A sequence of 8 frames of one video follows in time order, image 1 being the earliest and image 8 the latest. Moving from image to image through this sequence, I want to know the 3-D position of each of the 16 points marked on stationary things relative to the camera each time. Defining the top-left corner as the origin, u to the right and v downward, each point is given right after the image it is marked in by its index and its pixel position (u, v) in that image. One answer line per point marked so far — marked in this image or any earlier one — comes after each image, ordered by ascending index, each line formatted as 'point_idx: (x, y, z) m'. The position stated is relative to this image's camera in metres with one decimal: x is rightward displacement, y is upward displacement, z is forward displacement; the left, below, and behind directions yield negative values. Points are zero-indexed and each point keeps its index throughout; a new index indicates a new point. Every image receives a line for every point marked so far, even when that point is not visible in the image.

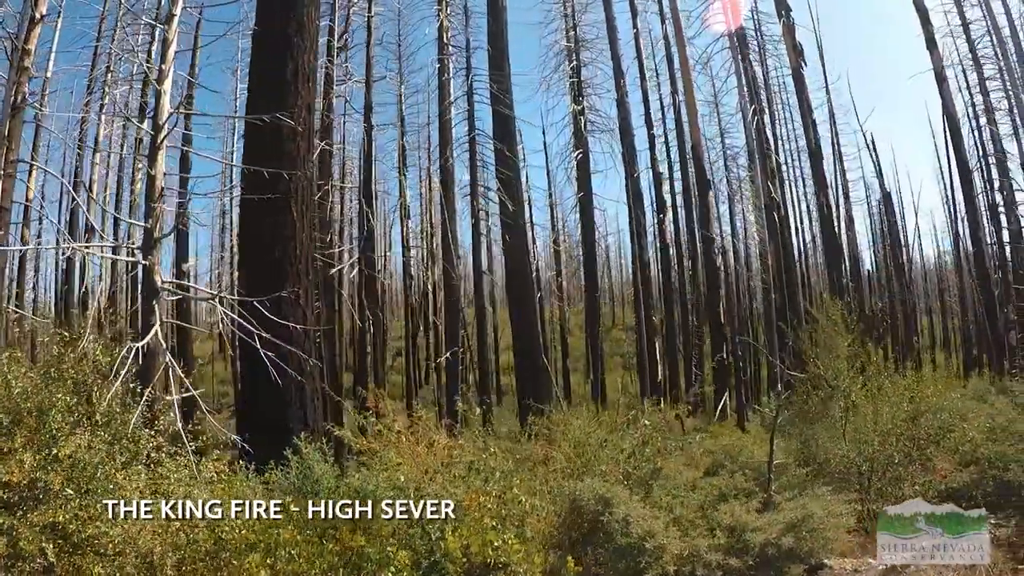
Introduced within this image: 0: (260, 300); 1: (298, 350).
0: (-2.3, -0.1, +6.0) m
1: (-1.9, -0.6, +6.1) m
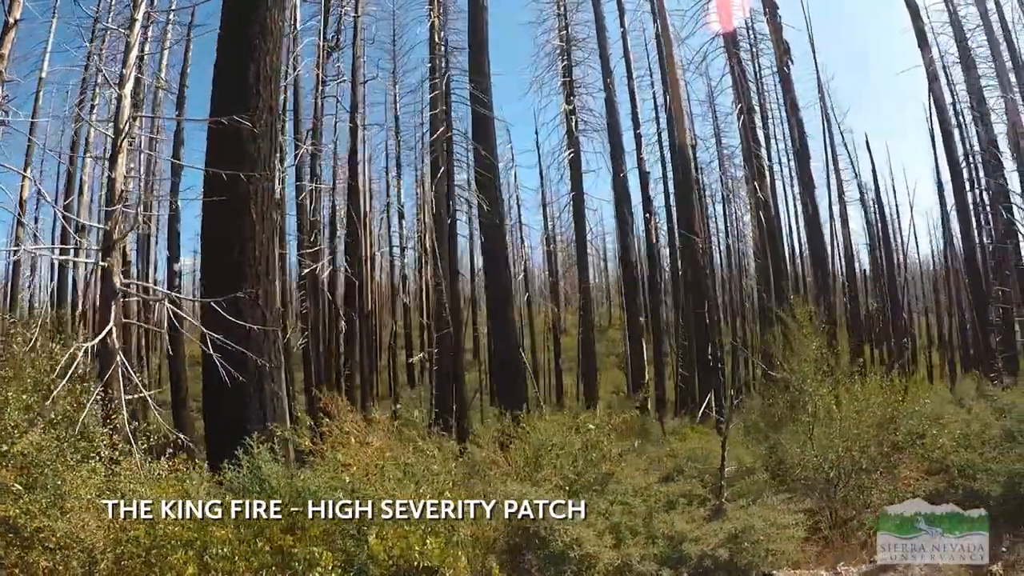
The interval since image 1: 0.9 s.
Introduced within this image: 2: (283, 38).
0: (-2.7, -0.1, +6.1) m
1: (-2.4, -0.6, +6.2) m
2: (-2.3, +2.5, +6.8) m
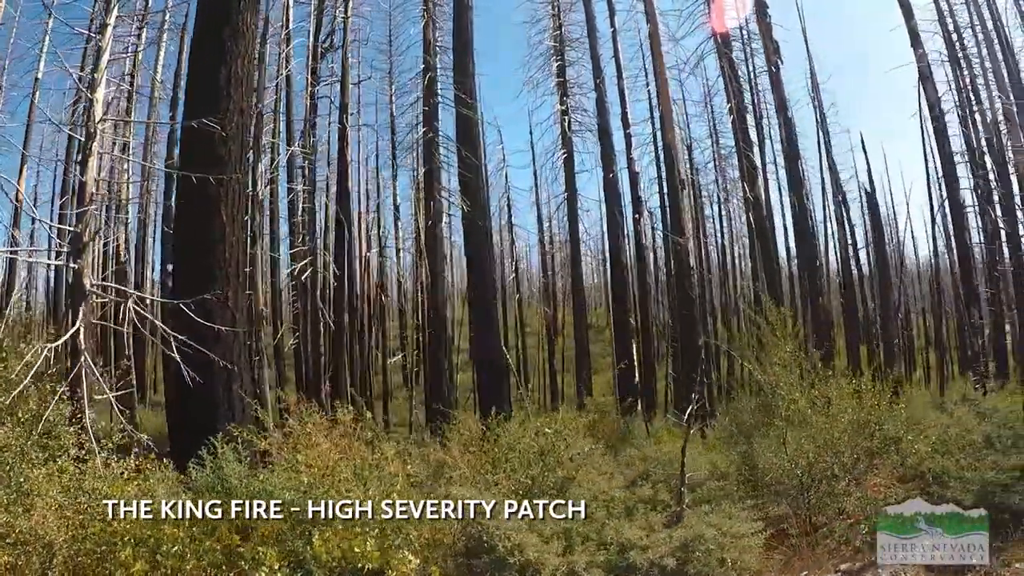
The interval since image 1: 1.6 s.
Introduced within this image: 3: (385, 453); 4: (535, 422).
0: (-3.0, -0.1, +6.1) m
1: (-2.7, -0.6, +6.2) m
2: (-2.6, +2.5, +6.8) m
3: (-1.2, -1.5, +5.7) m
4: (+0.2, -1.3, +6.5) m
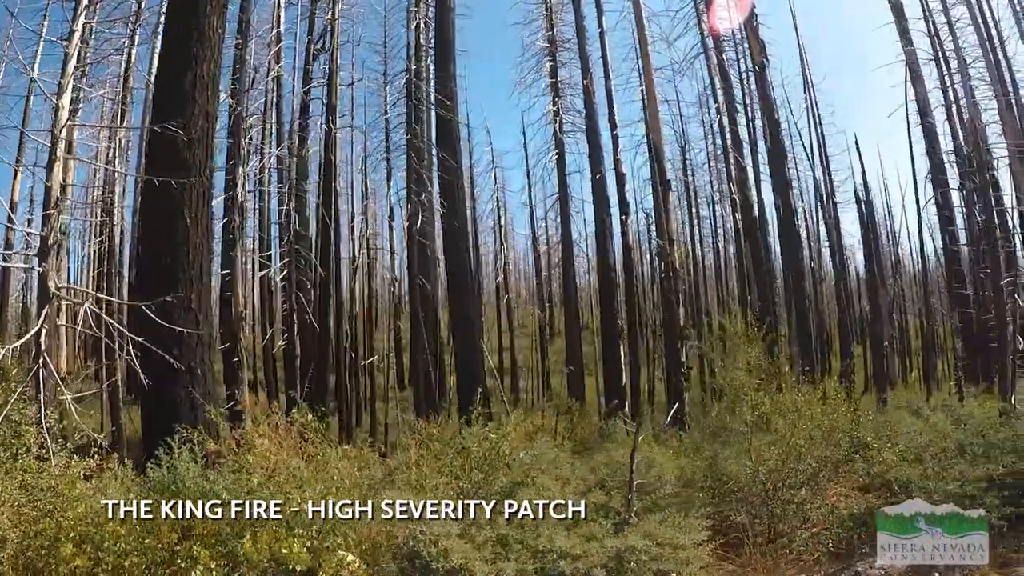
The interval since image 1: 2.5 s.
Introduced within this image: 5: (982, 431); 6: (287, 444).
0: (-3.4, -0.1, +6.2) m
1: (-3.1, -0.6, +6.3) m
2: (-3.0, +2.5, +6.9) m
3: (-1.6, -1.5, +5.7) m
4: (-0.2, -1.4, +6.5) m
5: (+5.0, -1.5, +7.1) m
6: (-2.0, -1.4, +5.8) m
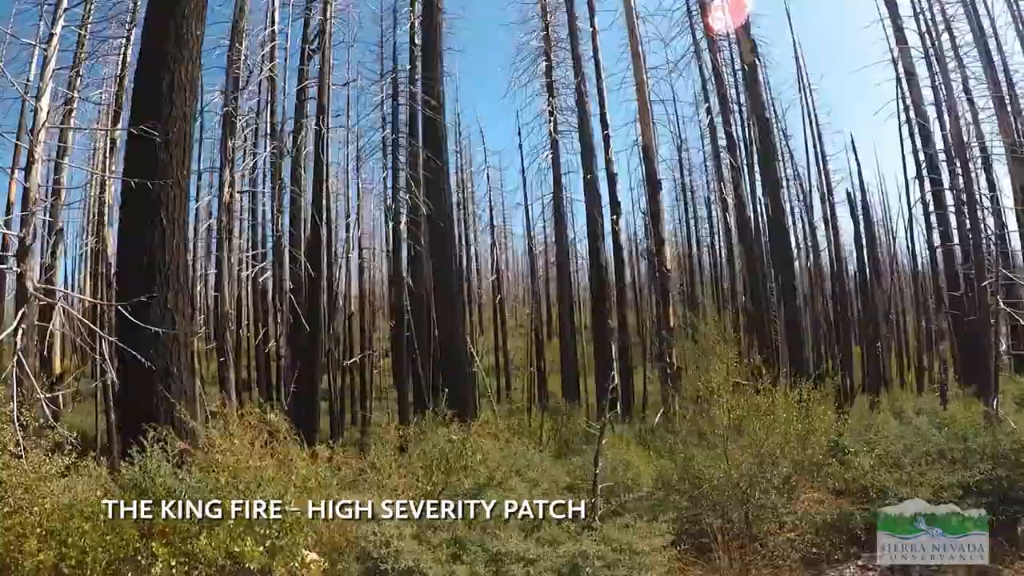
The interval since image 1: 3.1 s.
0: (-3.7, -0.1, +6.3) m
1: (-3.3, -0.6, +6.4) m
2: (-3.2, +2.5, +6.9) m
3: (-1.9, -1.5, +5.8) m
4: (-0.5, -1.4, +6.5) m
5: (+4.8, -1.5, +7.0) m
6: (-2.2, -1.4, +5.9) m
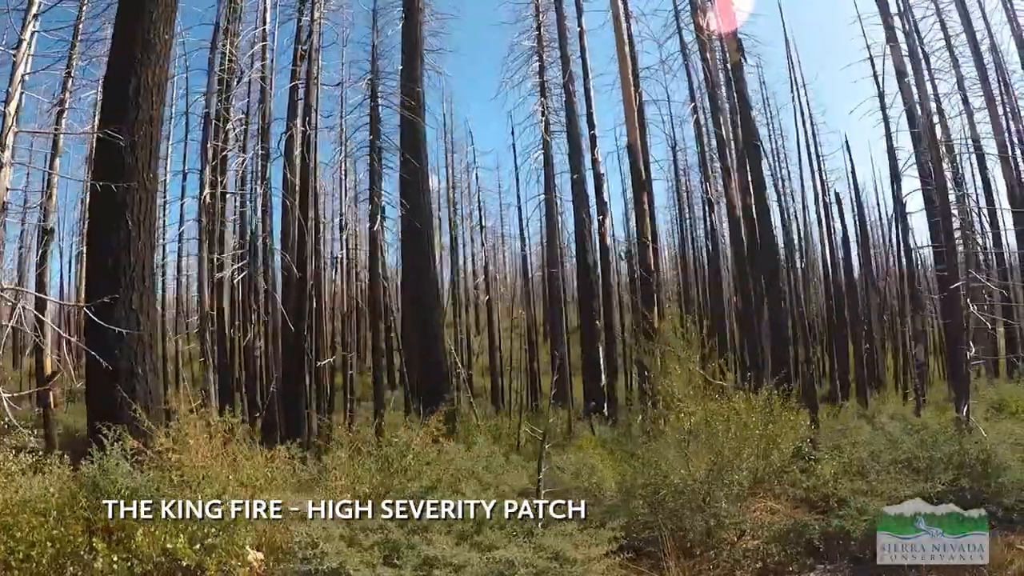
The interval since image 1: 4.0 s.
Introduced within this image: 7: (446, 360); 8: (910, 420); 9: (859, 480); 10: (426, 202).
0: (-4.1, -0.2, +6.4) m
1: (-3.7, -0.6, +6.5) m
2: (-3.6, +2.5, +7.0) m
3: (-2.3, -1.5, +5.8) m
4: (-0.9, -1.4, +6.6) m
5: (+4.4, -1.6, +6.9) m
6: (-2.7, -1.4, +6.0) m
7: (-1.0, -1.0, +9.5) m
8: (+4.6, -1.5, +7.6) m
9: (+3.4, -1.9, +6.5) m
10: (-1.2, +1.2, +9.7) m
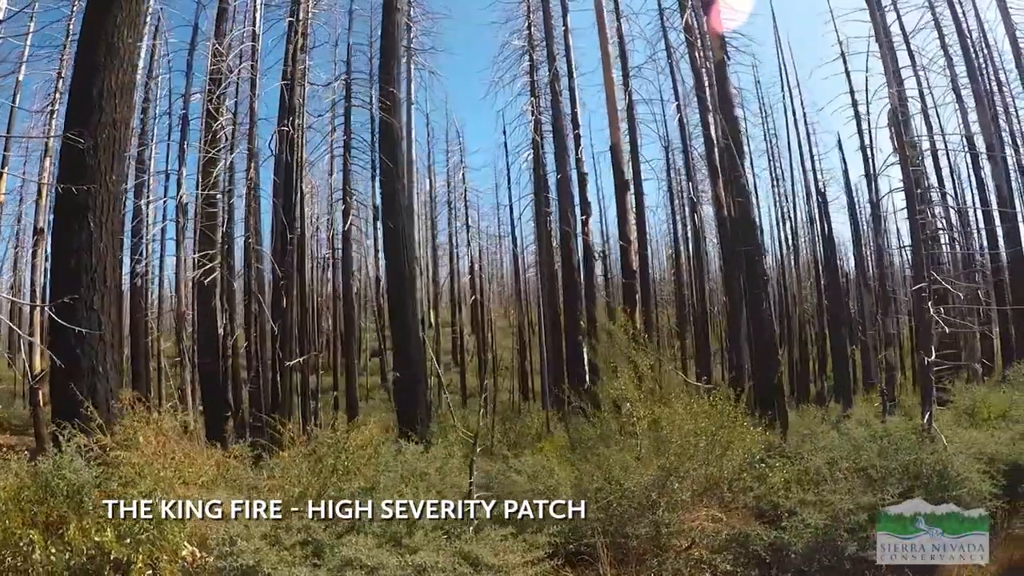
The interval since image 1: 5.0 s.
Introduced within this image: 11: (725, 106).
0: (-4.6, -0.2, +6.5) m
1: (-4.2, -0.6, +6.6) m
2: (-4.1, +2.5, +7.2) m
3: (-2.8, -1.6, +5.9) m
4: (-1.4, -1.4, +6.6) m
5: (+3.9, -1.7, +6.8) m
6: (-3.2, -1.4, +6.1) m
7: (-1.4, -1.0, +9.5) m
8: (+4.1, -1.6, +7.5) m
9: (+2.9, -1.9, +6.4) m
10: (-1.6, +1.2, +9.8) m
11: (+3.4, +2.8, +10.7) m
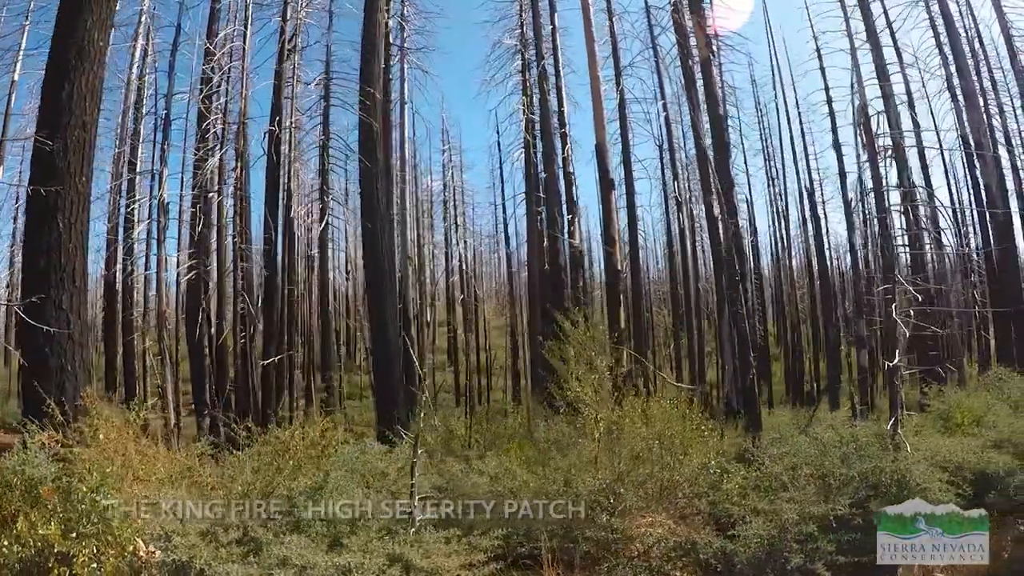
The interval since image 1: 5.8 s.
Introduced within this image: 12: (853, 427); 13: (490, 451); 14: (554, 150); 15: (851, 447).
0: (-5.0, -0.1, +6.7) m
1: (-4.6, -0.6, +6.8) m
2: (-4.4, +2.5, +7.3) m
3: (-3.3, -1.6, +6.0) m
4: (-1.8, -1.4, +6.7) m
5: (+3.5, -1.7, +6.7) m
6: (-3.6, -1.4, +6.2) m
7: (-1.7, -1.0, +9.6) m
8: (+3.7, -1.6, +7.4) m
9: (+2.5, -2.0, +6.3) m
10: (-1.9, +1.2, +9.8) m
11: (+3.1, +2.8, +10.6) m
12: (+4.1, -1.6, +7.7) m
13: (-0.2, -2.1, +8.6) m
14: (+0.8, +2.5, +12.1) m
15: (+3.5, -1.7, +6.8) m
